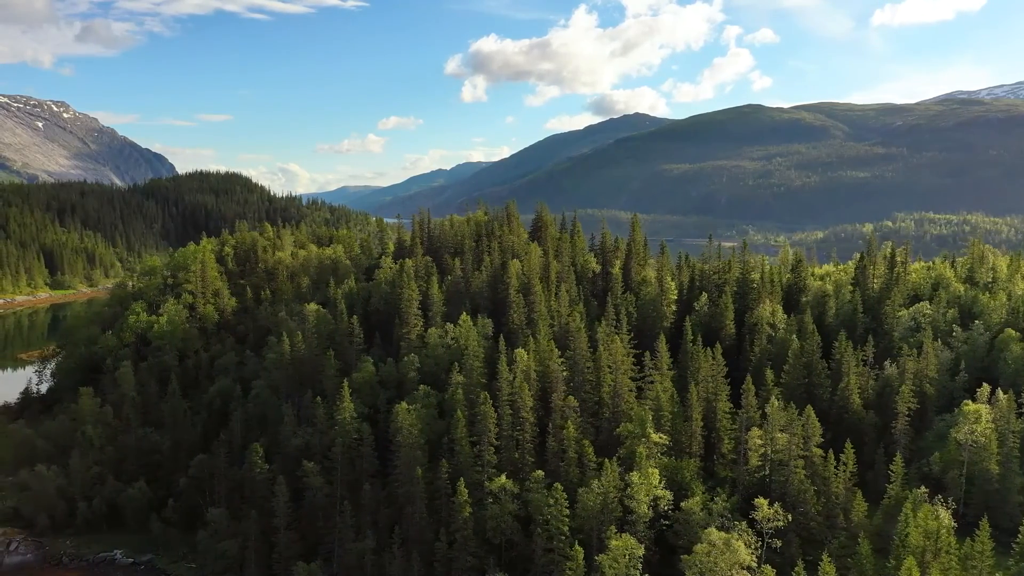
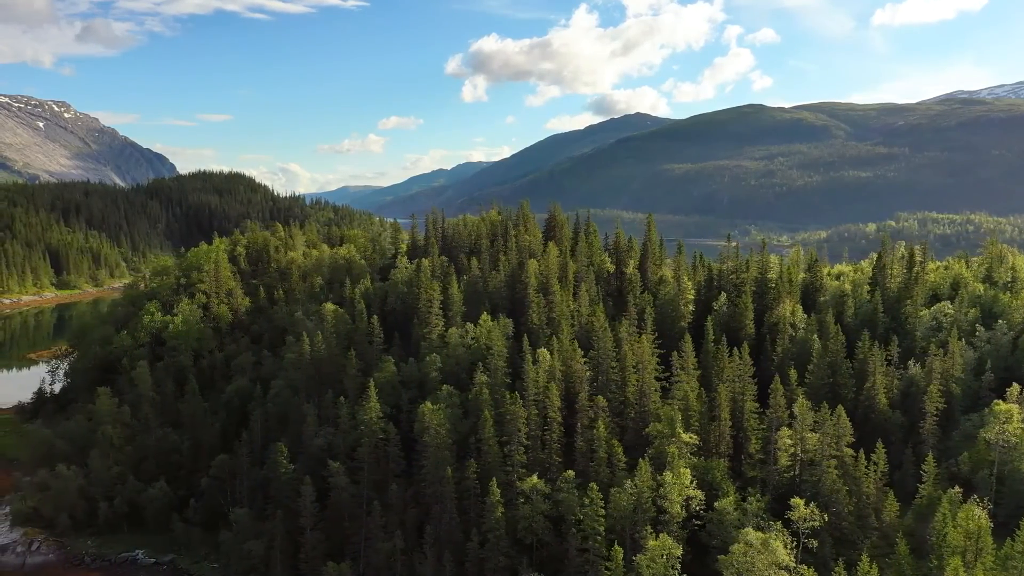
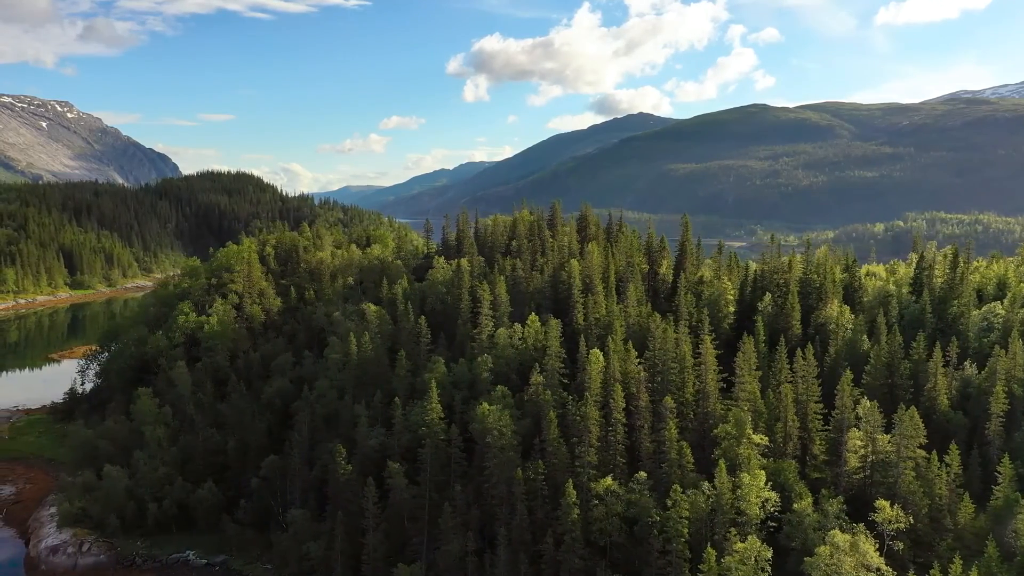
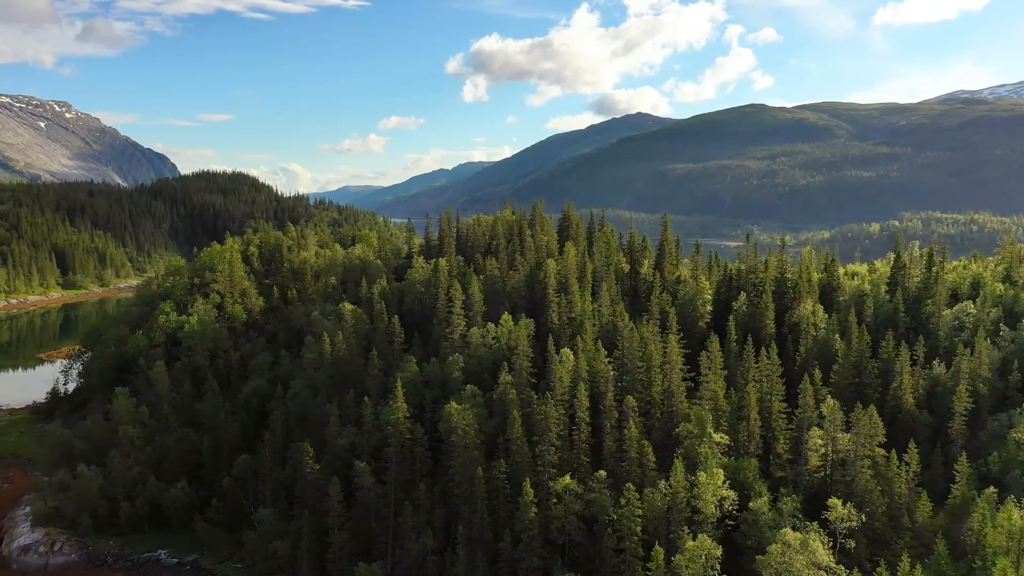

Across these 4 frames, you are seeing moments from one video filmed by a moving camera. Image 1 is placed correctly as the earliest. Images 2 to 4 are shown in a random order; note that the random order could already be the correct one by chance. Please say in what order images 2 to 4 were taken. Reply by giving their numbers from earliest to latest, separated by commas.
2, 4, 3
